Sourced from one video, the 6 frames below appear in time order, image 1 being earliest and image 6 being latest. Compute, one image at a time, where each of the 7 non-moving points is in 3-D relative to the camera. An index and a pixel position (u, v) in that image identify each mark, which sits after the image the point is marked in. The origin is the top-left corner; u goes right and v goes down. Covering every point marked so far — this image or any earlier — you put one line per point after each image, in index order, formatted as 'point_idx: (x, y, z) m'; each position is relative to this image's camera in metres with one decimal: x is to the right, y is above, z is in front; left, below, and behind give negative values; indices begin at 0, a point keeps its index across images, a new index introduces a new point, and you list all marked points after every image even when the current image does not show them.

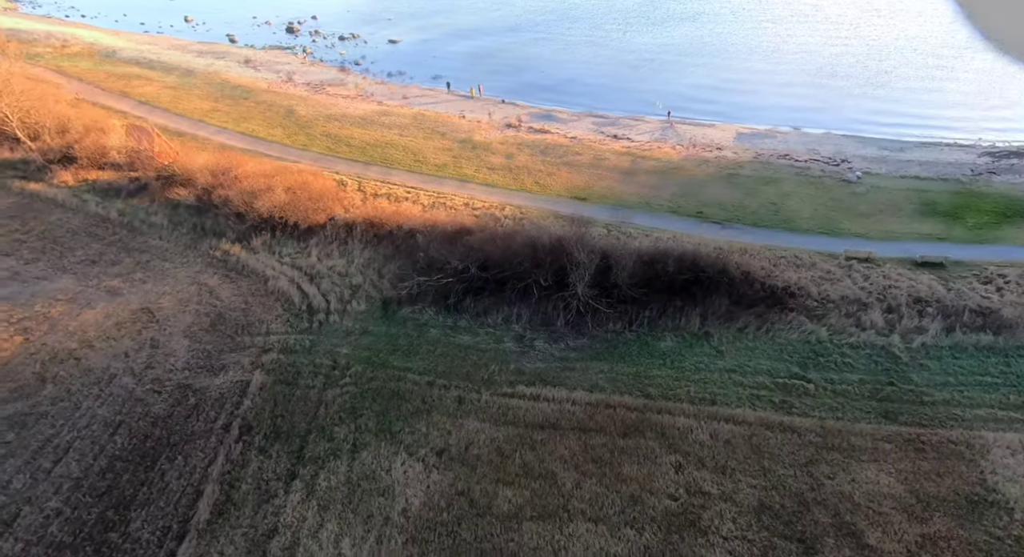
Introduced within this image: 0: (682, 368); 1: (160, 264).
0: (+4.0, -2.1, +15.0) m
1: (-10.6, +0.4, +19.1) m
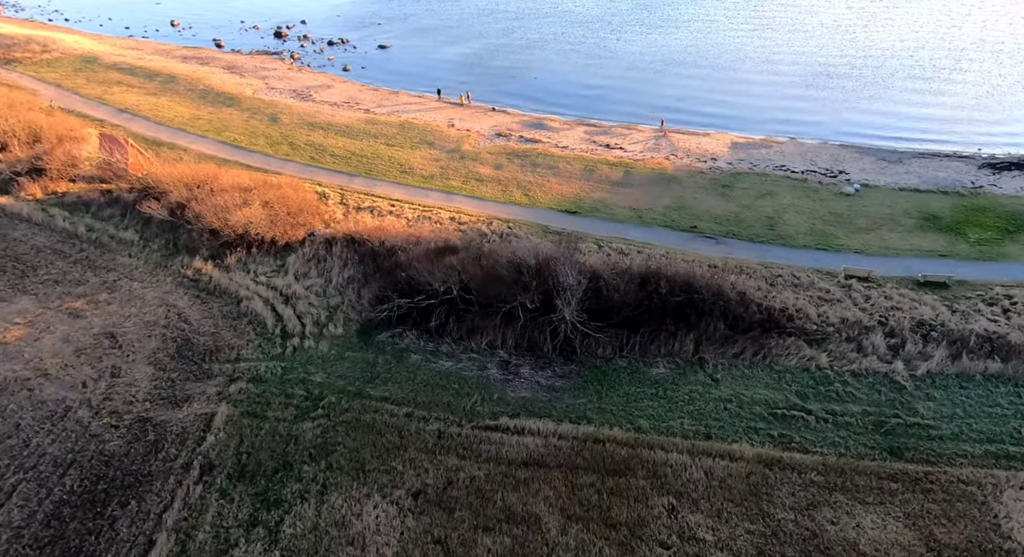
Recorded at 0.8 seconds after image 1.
0: (+3.7, -2.7, +14.2) m
1: (-11.0, -0.1, +18.1) m
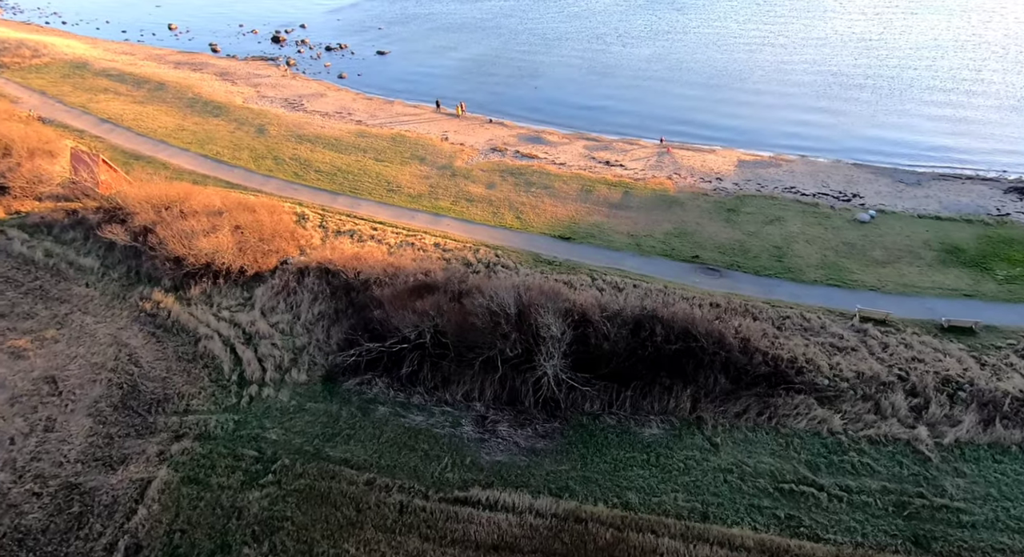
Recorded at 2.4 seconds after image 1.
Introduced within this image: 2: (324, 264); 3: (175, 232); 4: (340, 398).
0: (+3.1, -3.8, +12.6) m
1: (-11.5, -1.0, +16.8) m
2: (-5.5, +0.4, +18.6) m
3: (-10.0, +1.4, +18.8) m
4: (-3.9, -2.7, +14.4) m
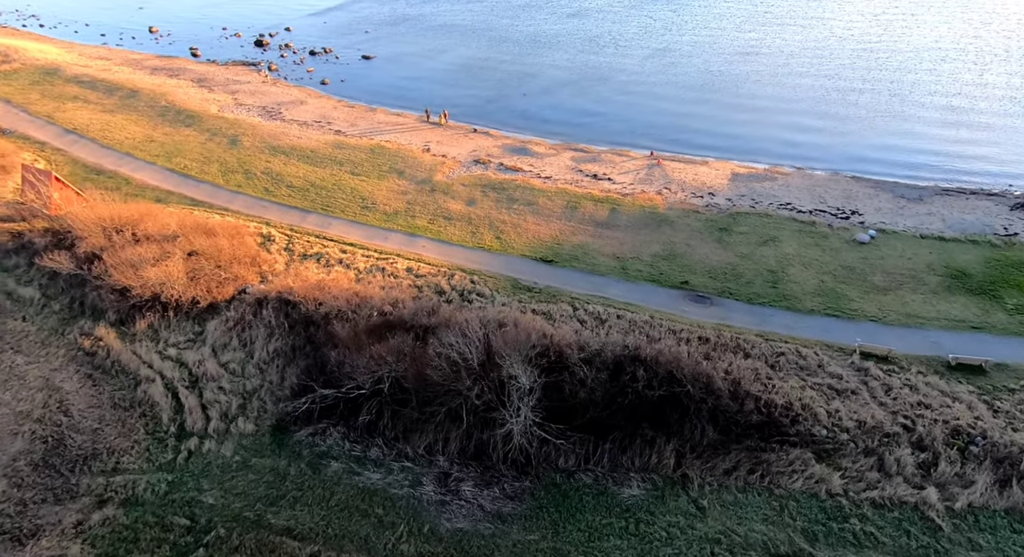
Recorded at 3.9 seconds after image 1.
0: (+2.5, -4.6, +11.3) m
1: (-12.2, -1.9, +15.4) m
2: (-6.2, -0.4, +17.2) m
3: (-10.8, +0.5, +17.4) m
4: (-4.6, -3.6, +13.1) m
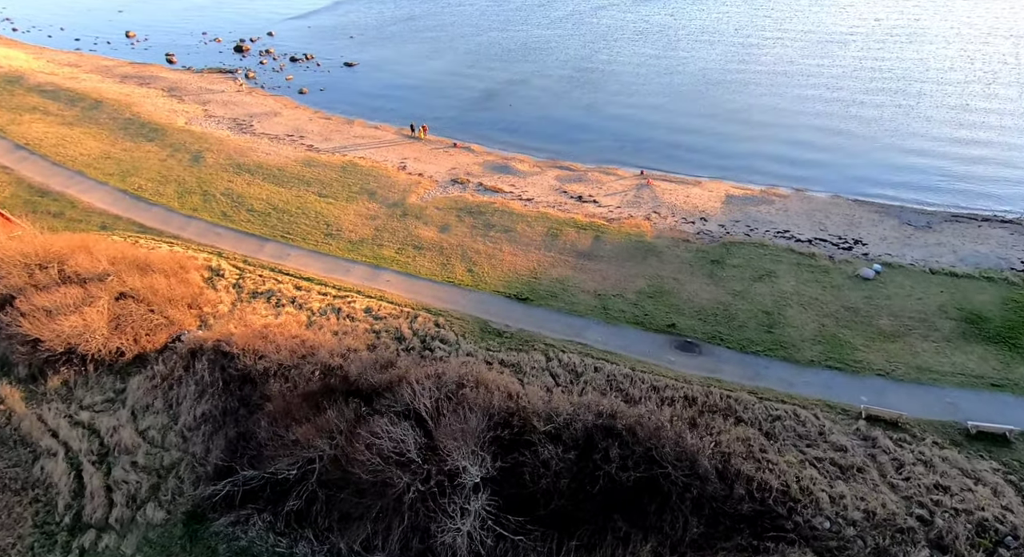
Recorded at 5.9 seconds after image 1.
0: (+1.6, -5.8, +9.4) m
1: (-13.1, -3.1, +13.5) m
2: (-7.1, -1.6, +15.3) m
3: (-11.6, -0.7, +15.5) m
4: (-5.5, -4.8, +11.2) m
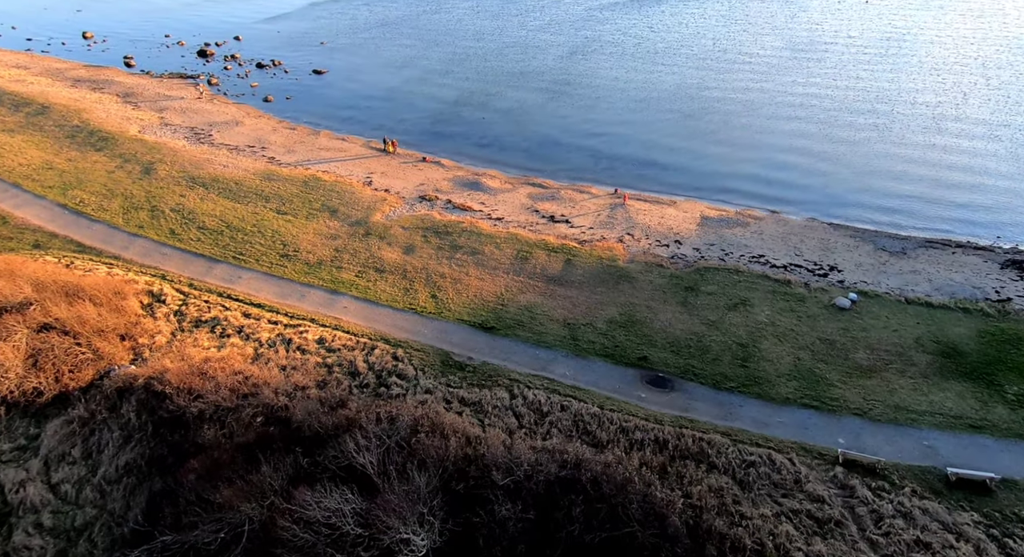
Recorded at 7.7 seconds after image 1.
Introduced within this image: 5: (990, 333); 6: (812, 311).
0: (+0.9, -6.5, +8.4) m
1: (-13.9, -3.7, +12.0) m
2: (-8.0, -2.3, +14.1) m
3: (-12.5, -1.3, +14.1) m
4: (-6.3, -5.4, +10.0) m
5: (+13.7, -1.6, +18.1) m
6: (+9.0, -1.0, +19.1) m
